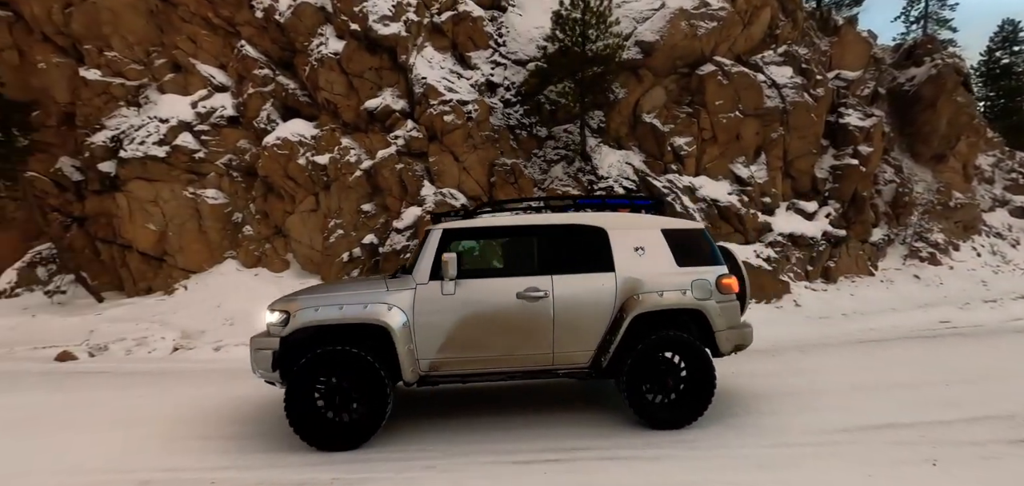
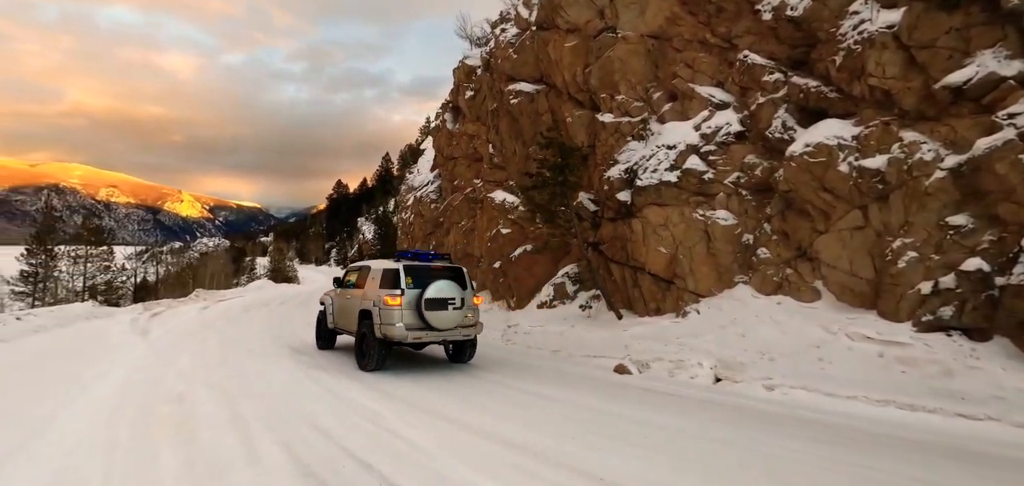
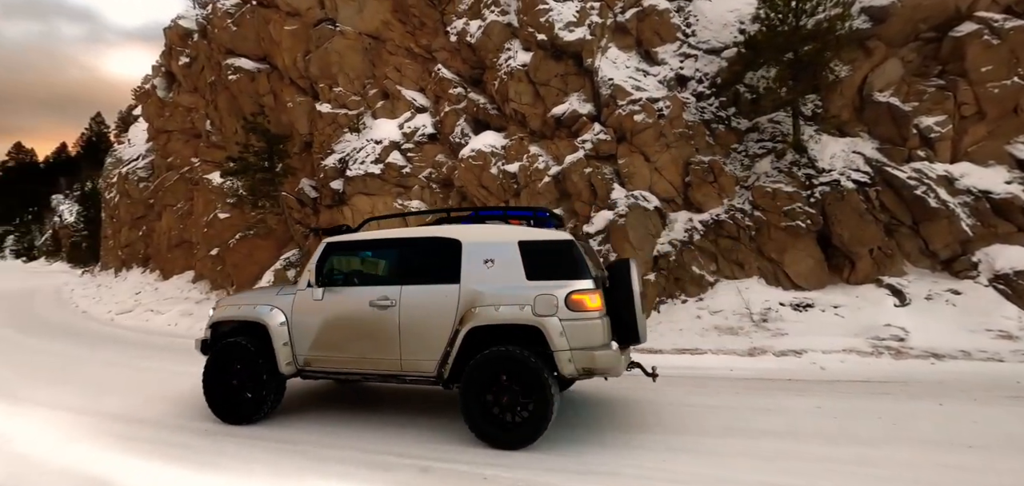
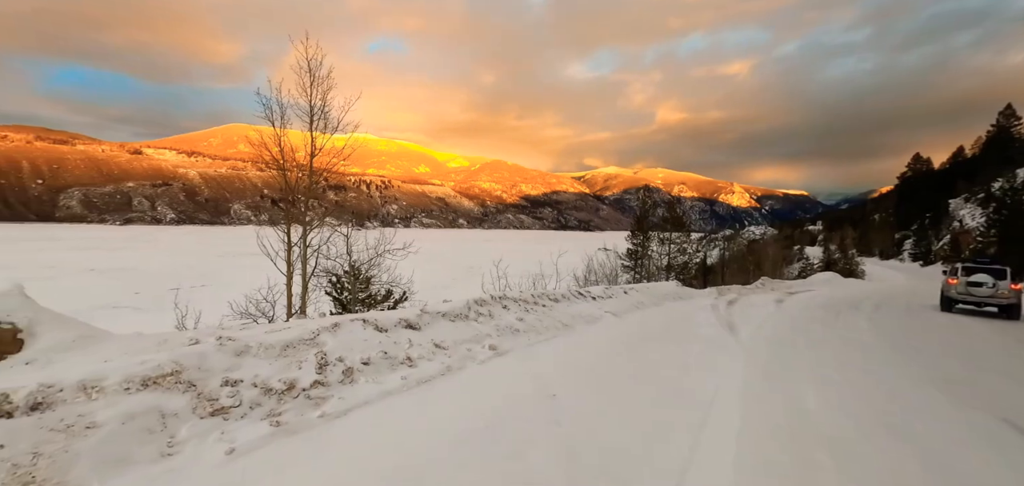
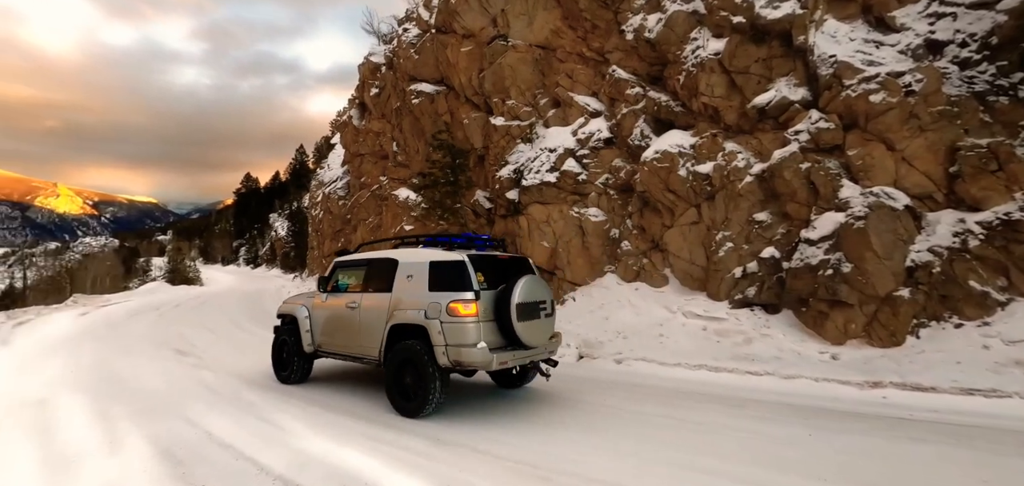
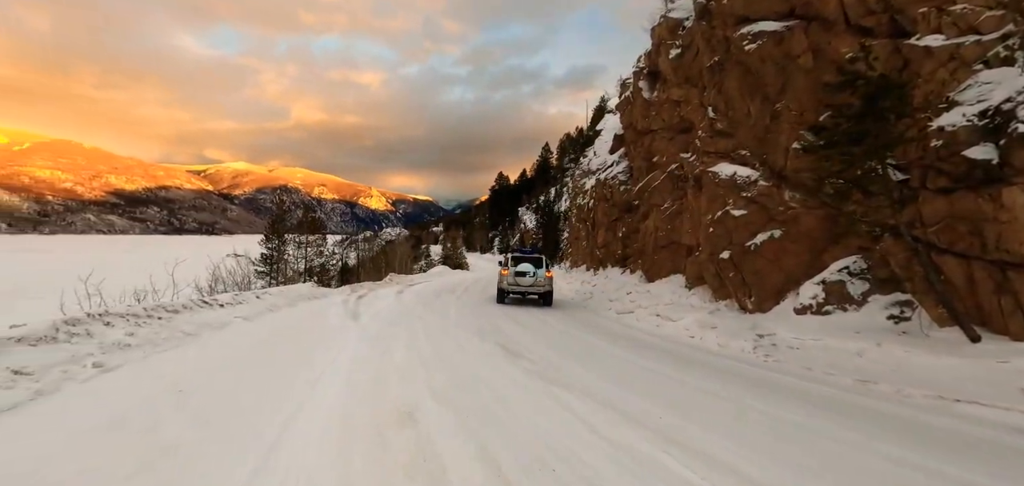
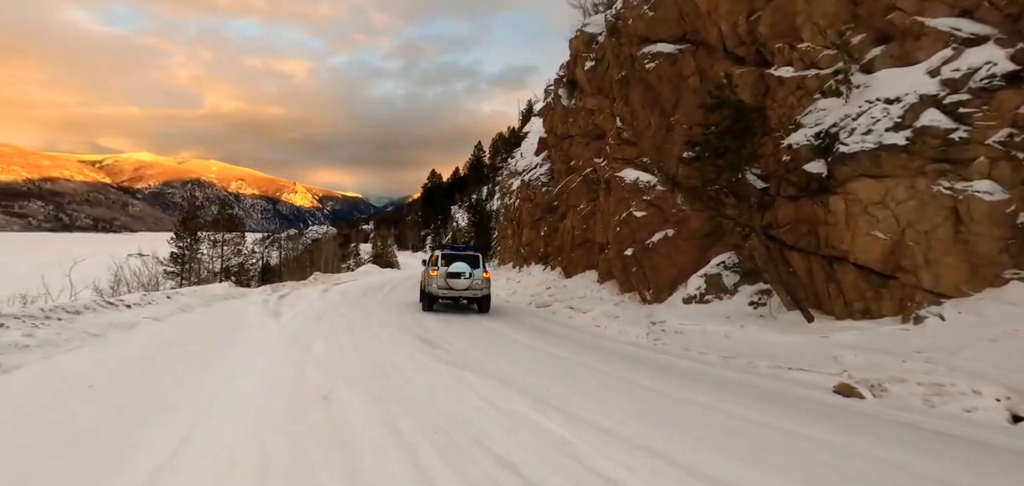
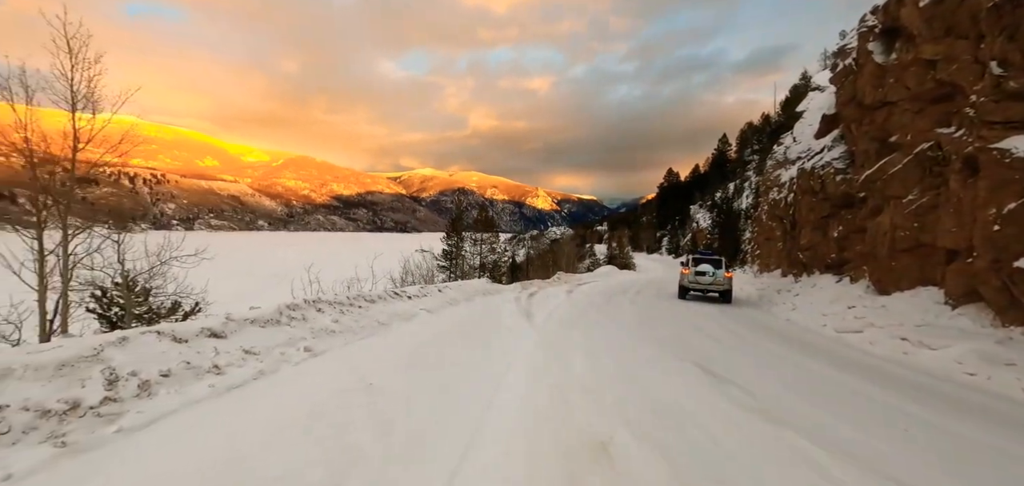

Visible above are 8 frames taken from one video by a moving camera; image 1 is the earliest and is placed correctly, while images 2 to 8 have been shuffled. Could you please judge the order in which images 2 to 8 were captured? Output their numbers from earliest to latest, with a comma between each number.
3, 5, 2, 7, 6, 8, 4
